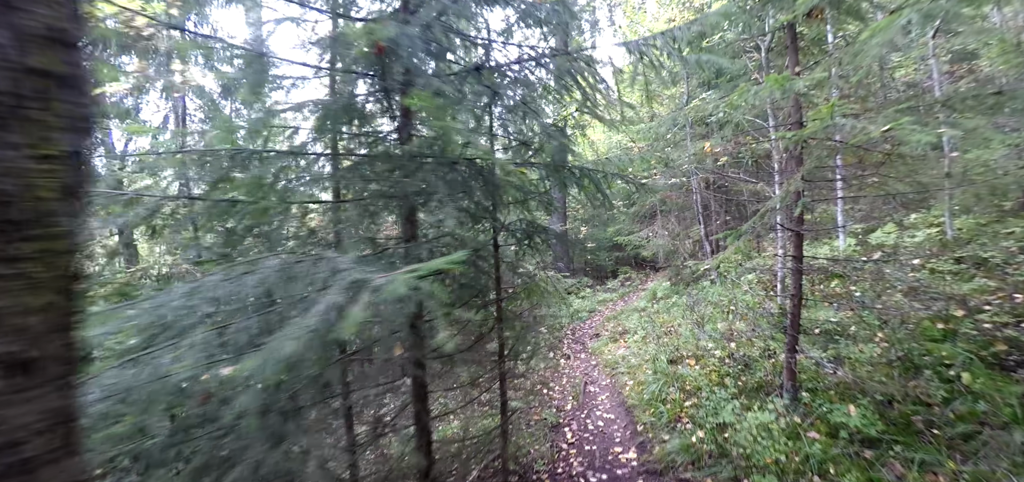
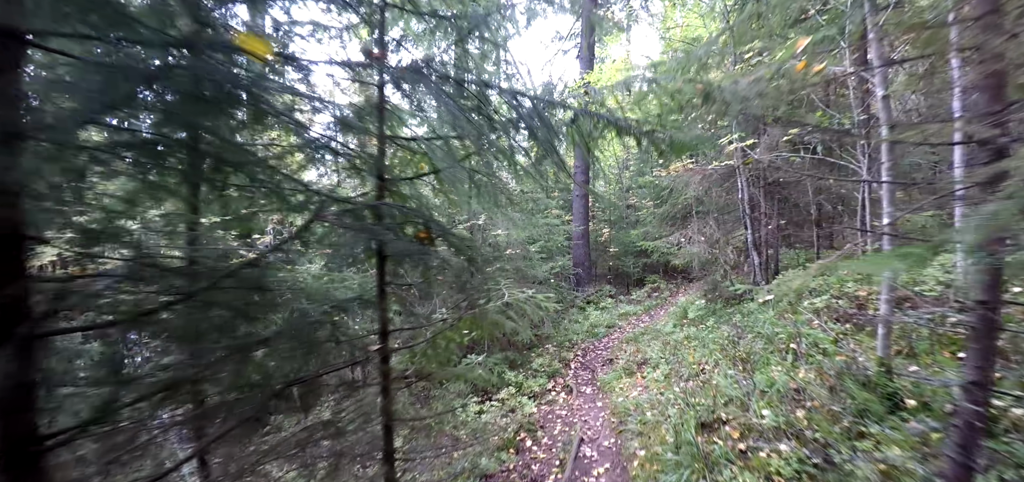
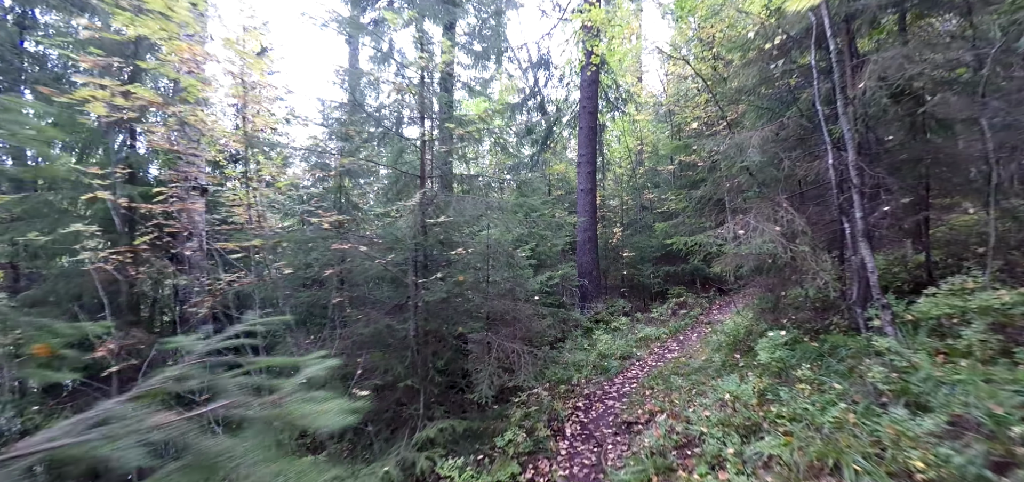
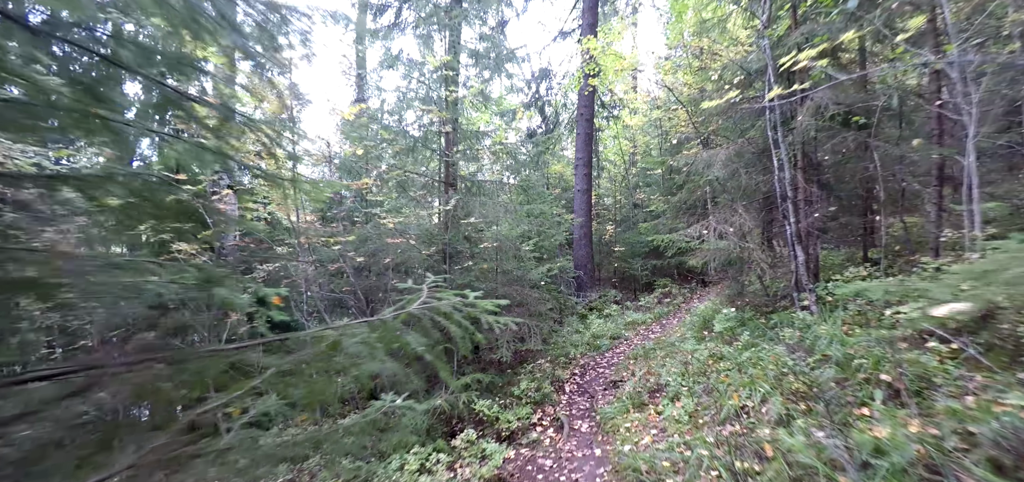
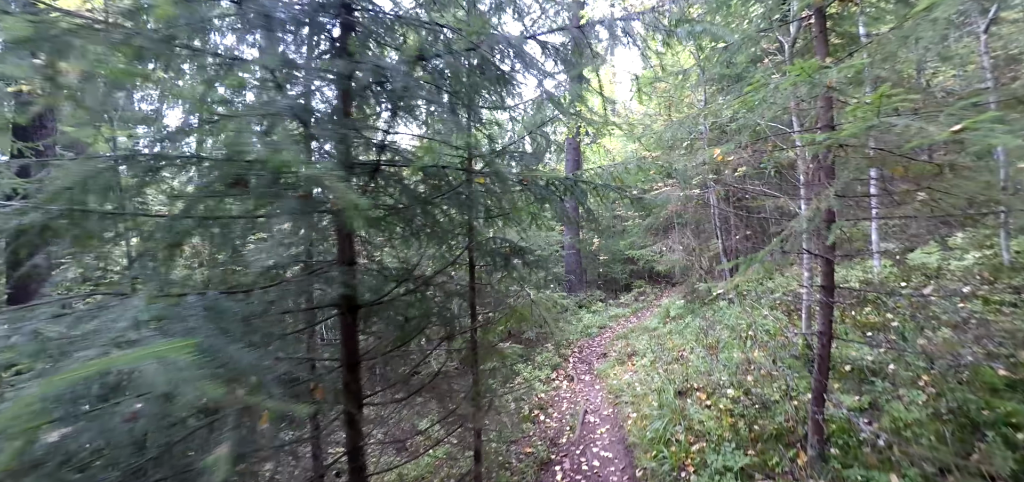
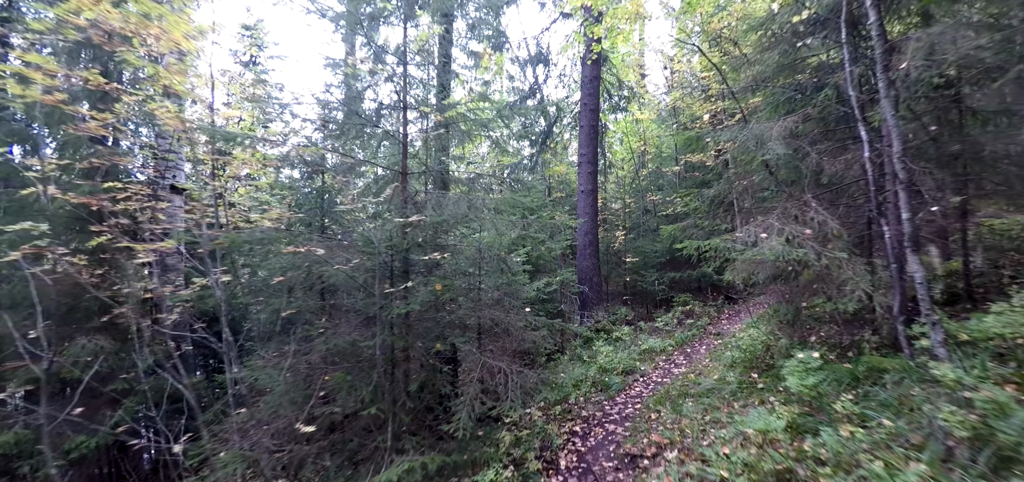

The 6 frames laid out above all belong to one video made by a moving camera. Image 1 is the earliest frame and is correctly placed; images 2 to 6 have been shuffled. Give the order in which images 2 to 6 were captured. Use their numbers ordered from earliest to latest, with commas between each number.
5, 2, 4, 3, 6
